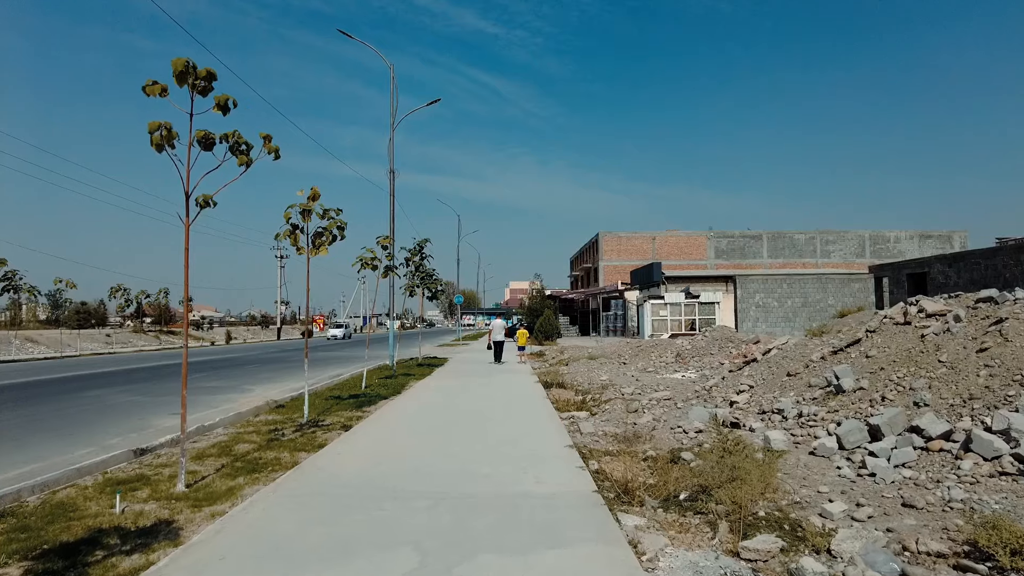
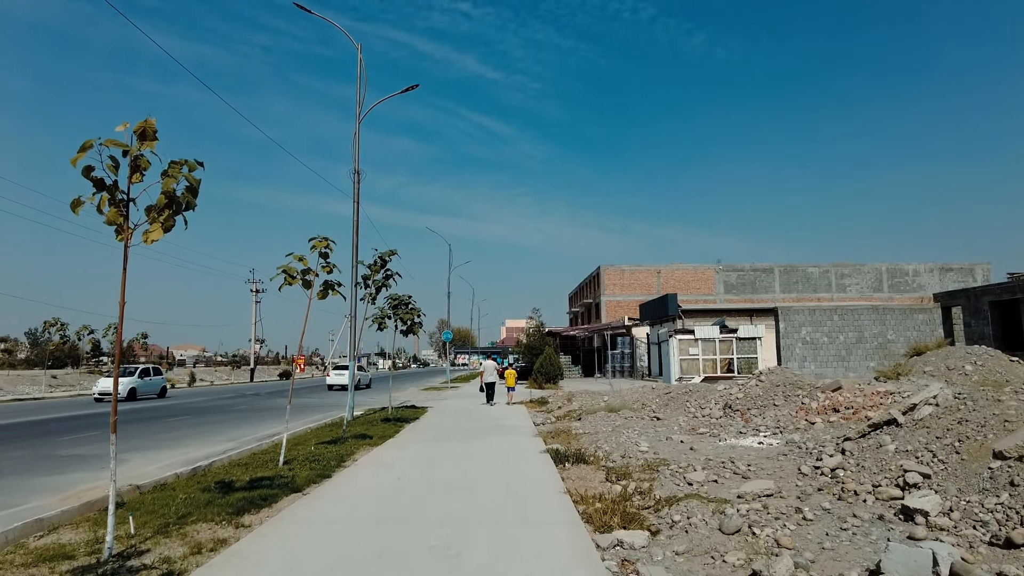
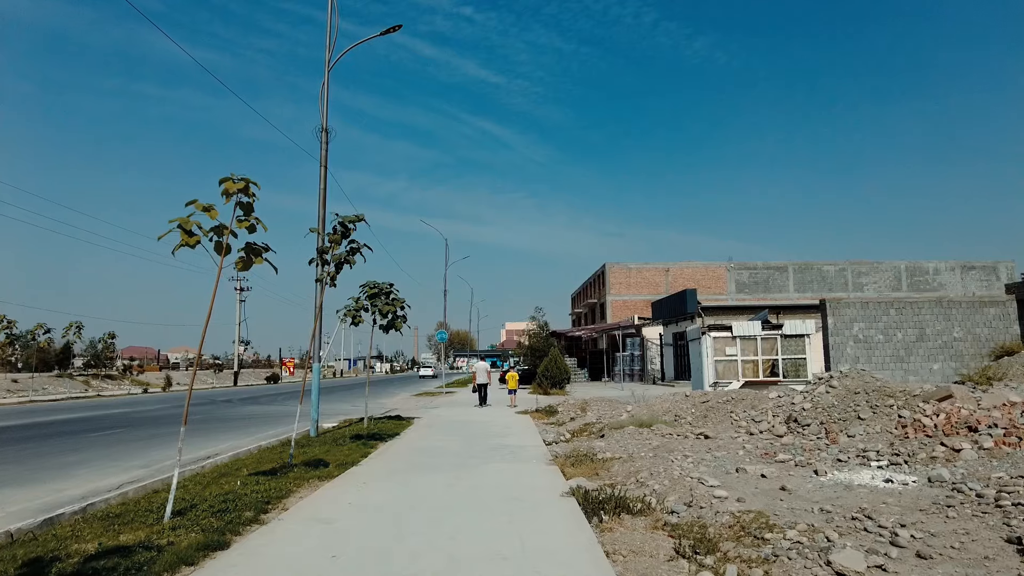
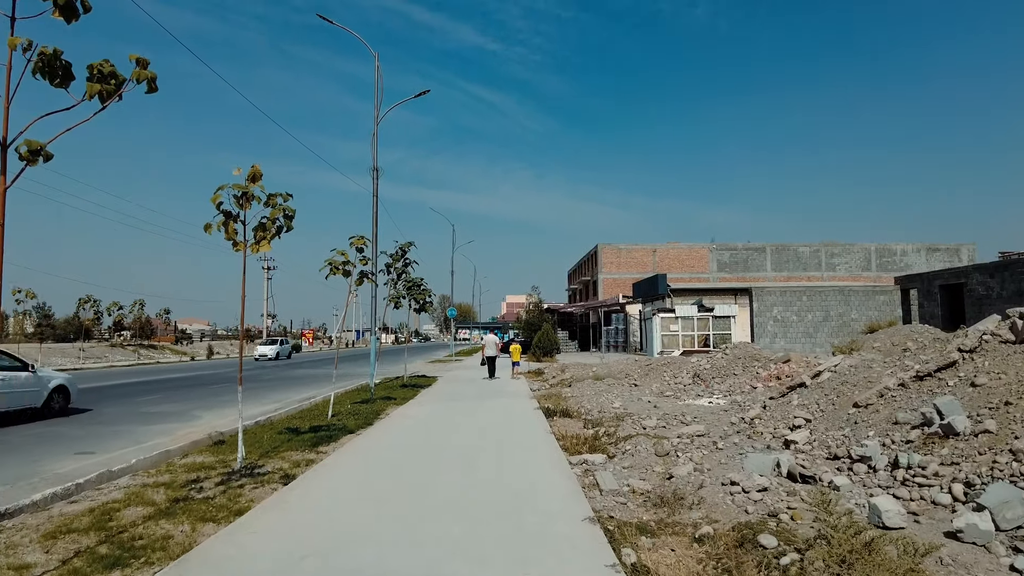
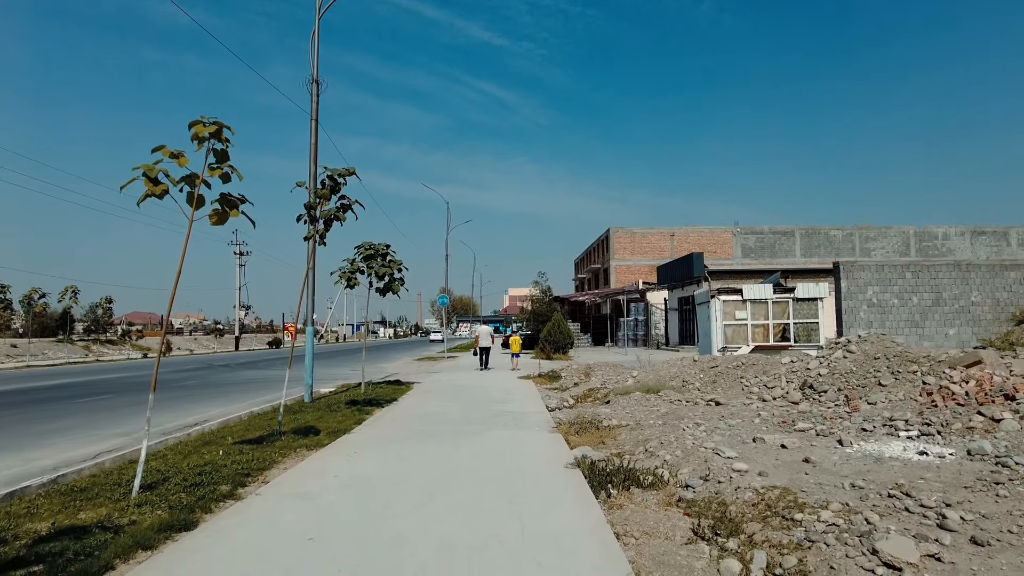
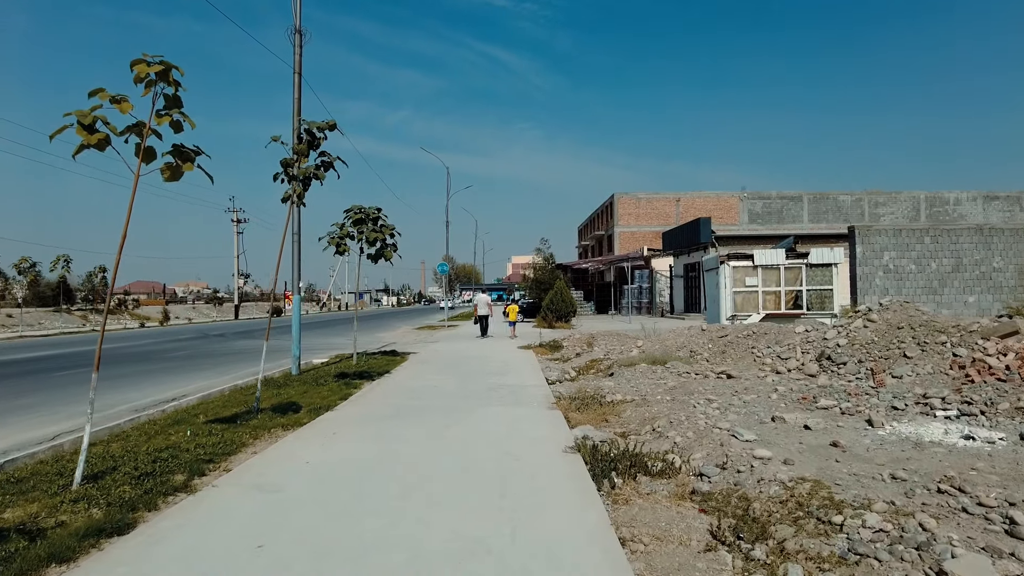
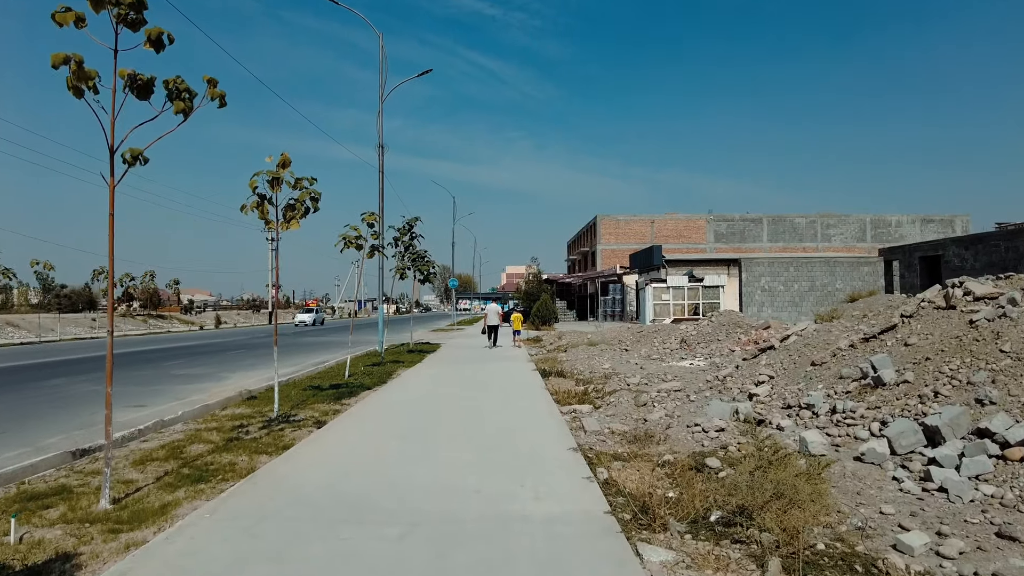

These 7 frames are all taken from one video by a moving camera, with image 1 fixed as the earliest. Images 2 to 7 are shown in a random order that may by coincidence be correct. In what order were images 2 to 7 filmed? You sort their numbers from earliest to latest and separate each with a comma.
7, 4, 2, 3, 5, 6
